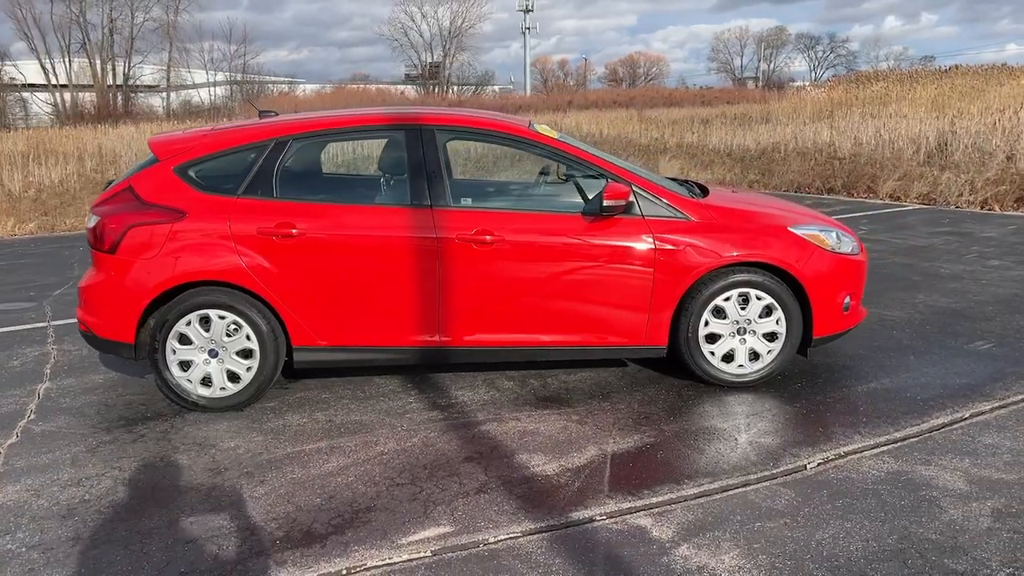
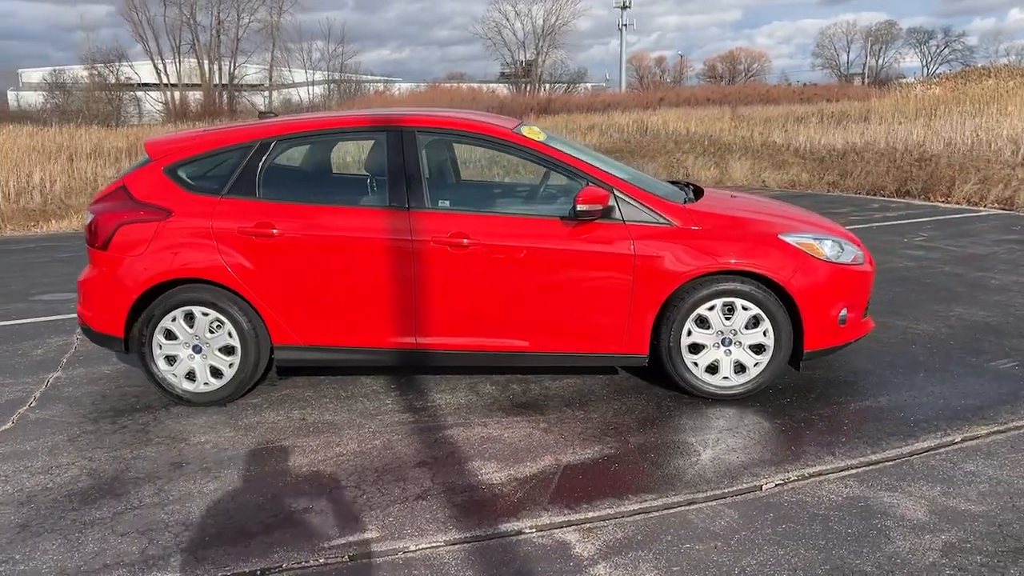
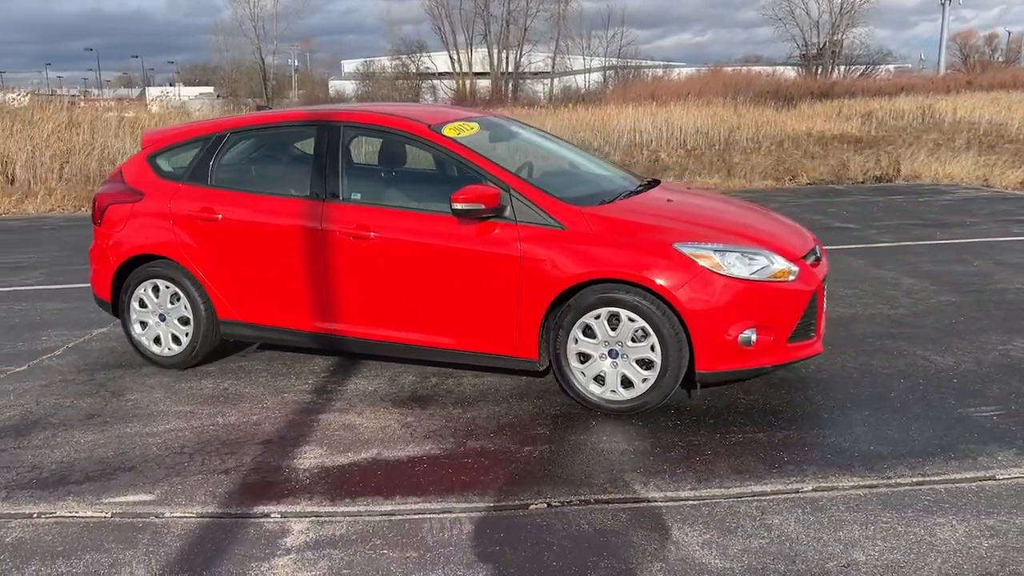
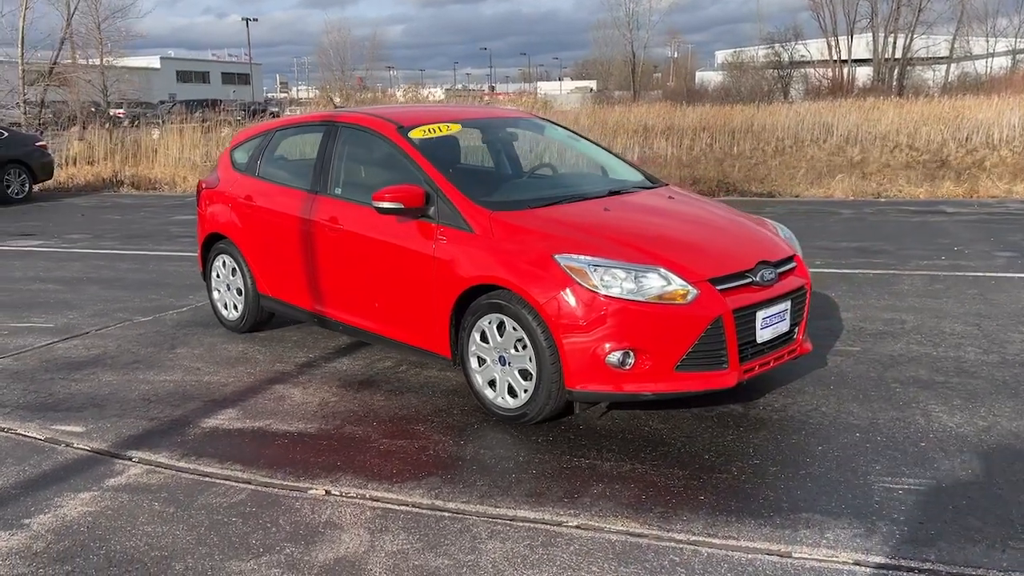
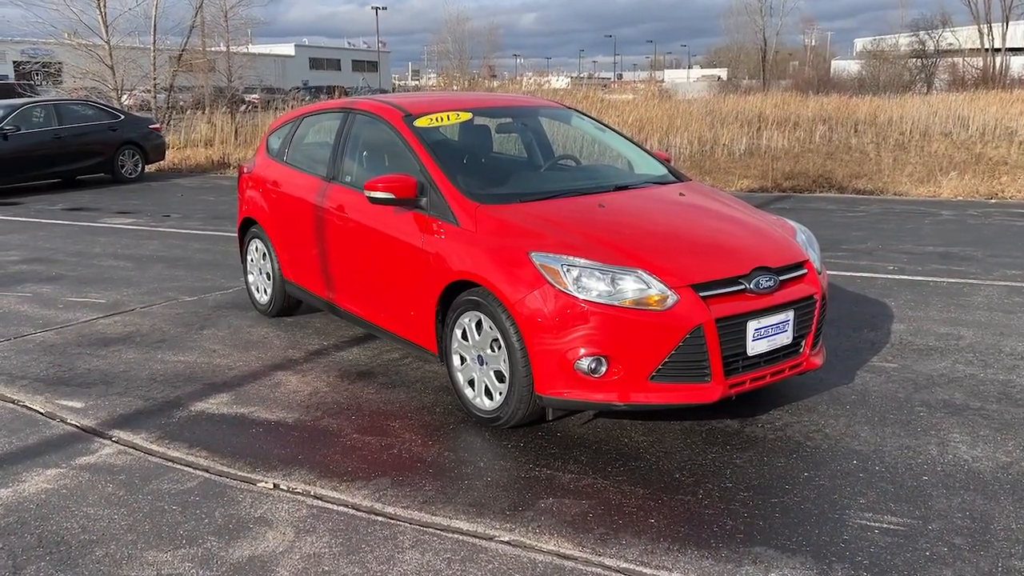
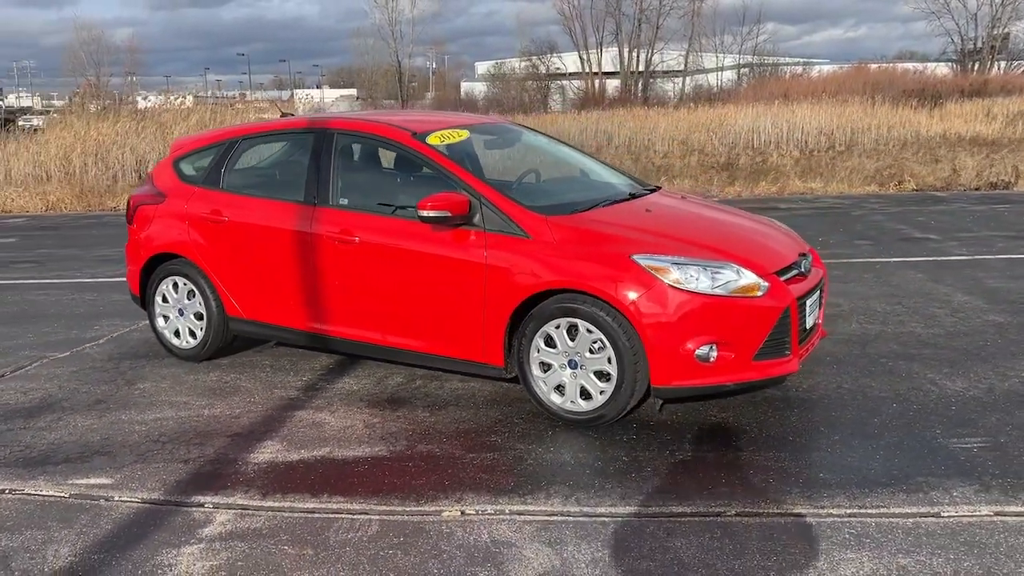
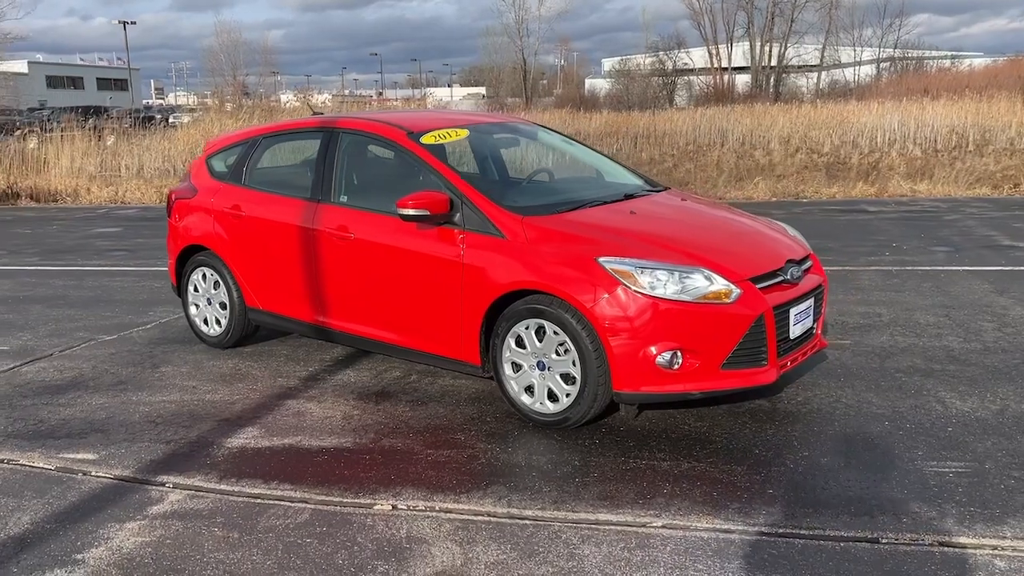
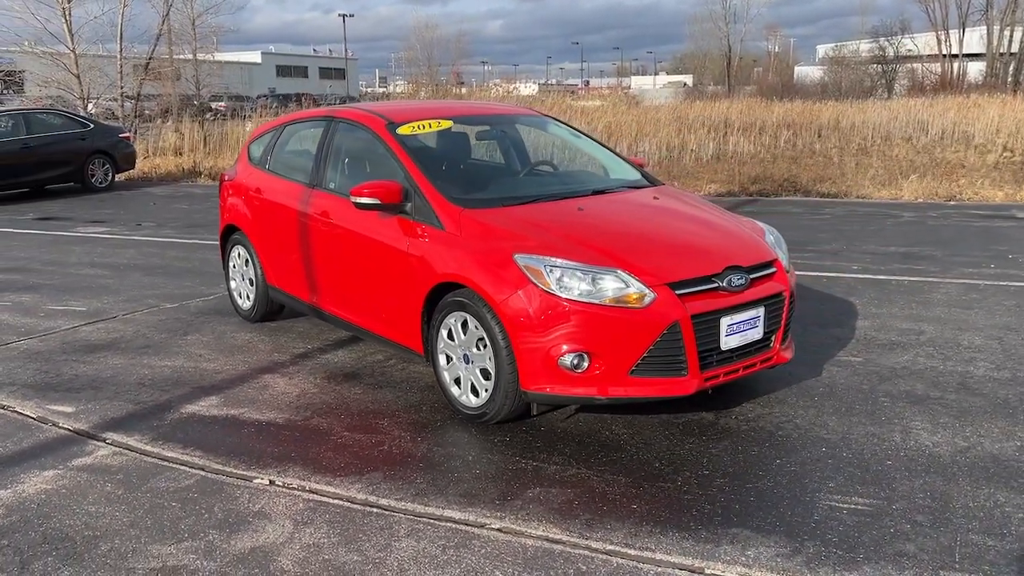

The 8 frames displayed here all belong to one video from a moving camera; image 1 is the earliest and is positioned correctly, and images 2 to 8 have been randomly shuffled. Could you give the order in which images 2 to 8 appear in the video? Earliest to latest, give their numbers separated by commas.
2, 3, 6, 7, 4, 8, 5
